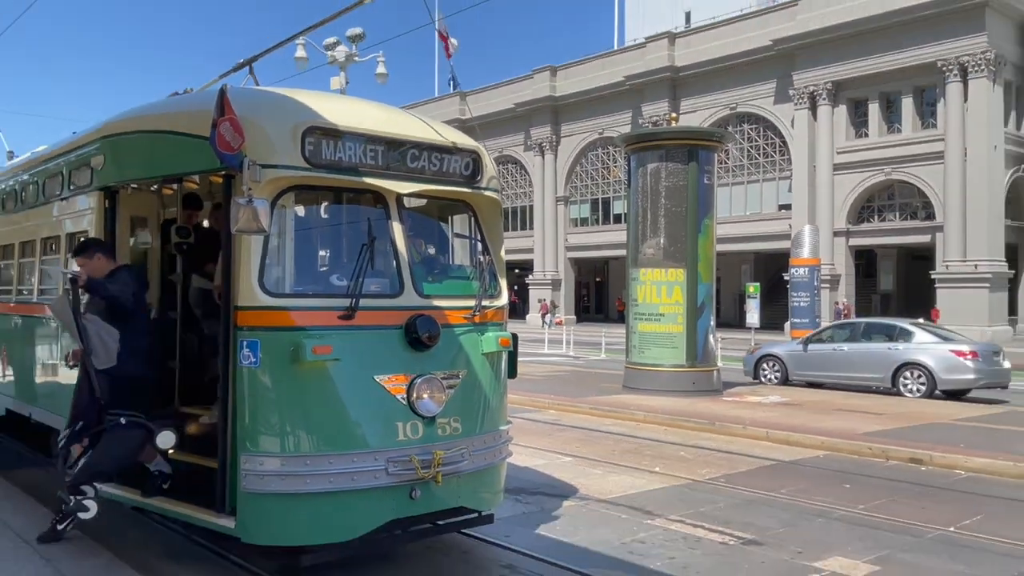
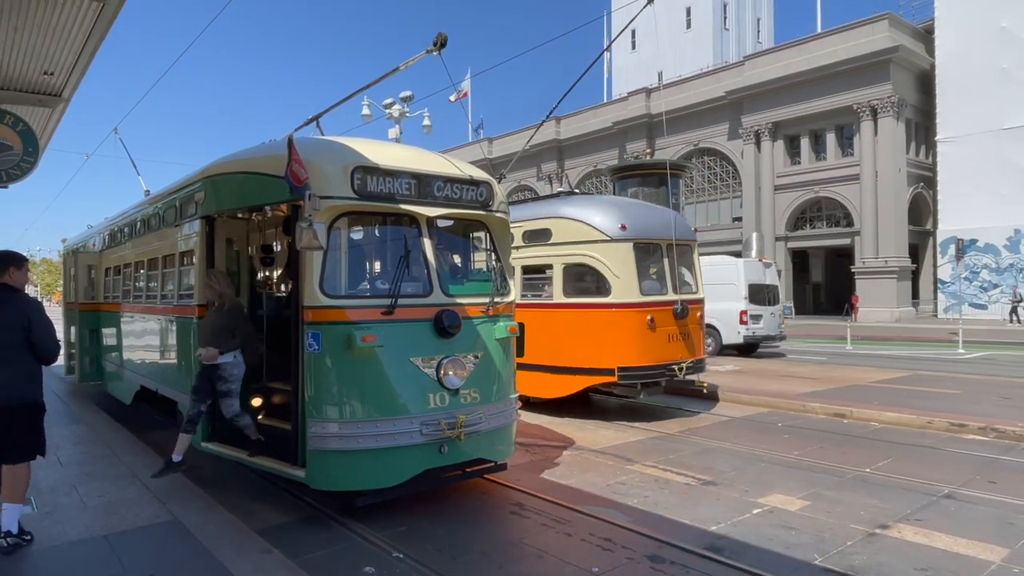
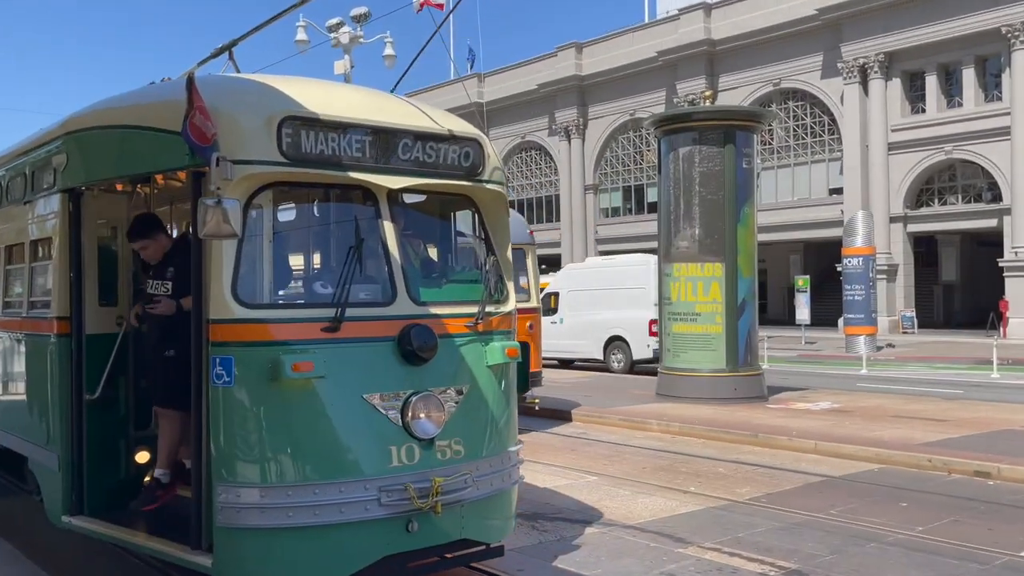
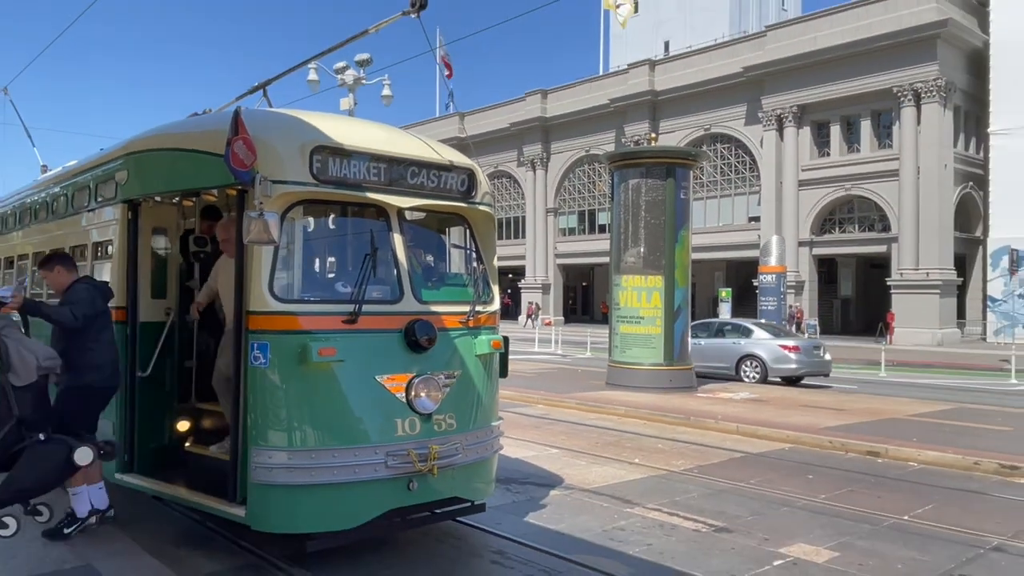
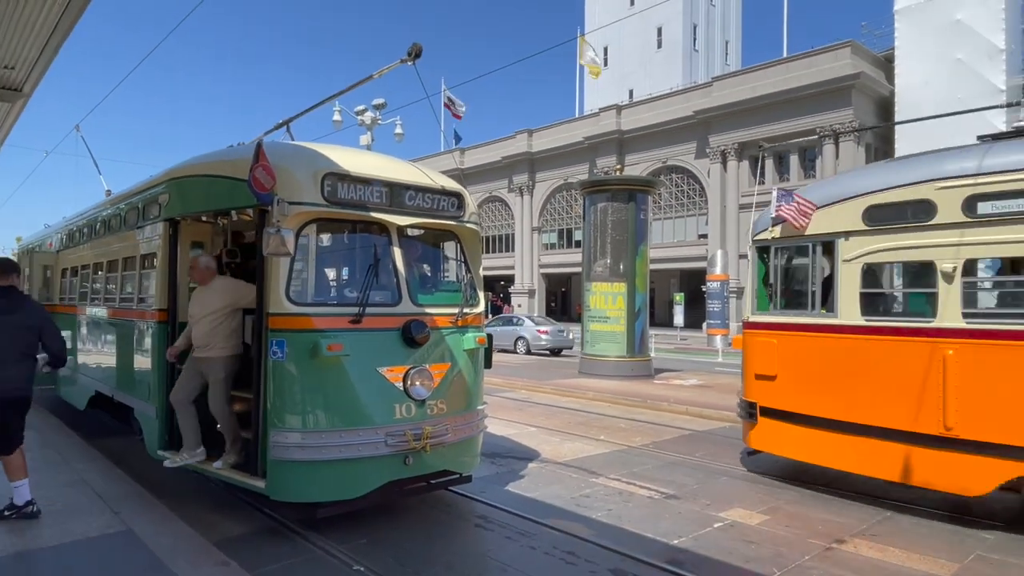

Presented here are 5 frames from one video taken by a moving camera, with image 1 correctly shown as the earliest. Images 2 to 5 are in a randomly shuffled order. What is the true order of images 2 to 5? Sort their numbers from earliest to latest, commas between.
4, 5, 2, 3
